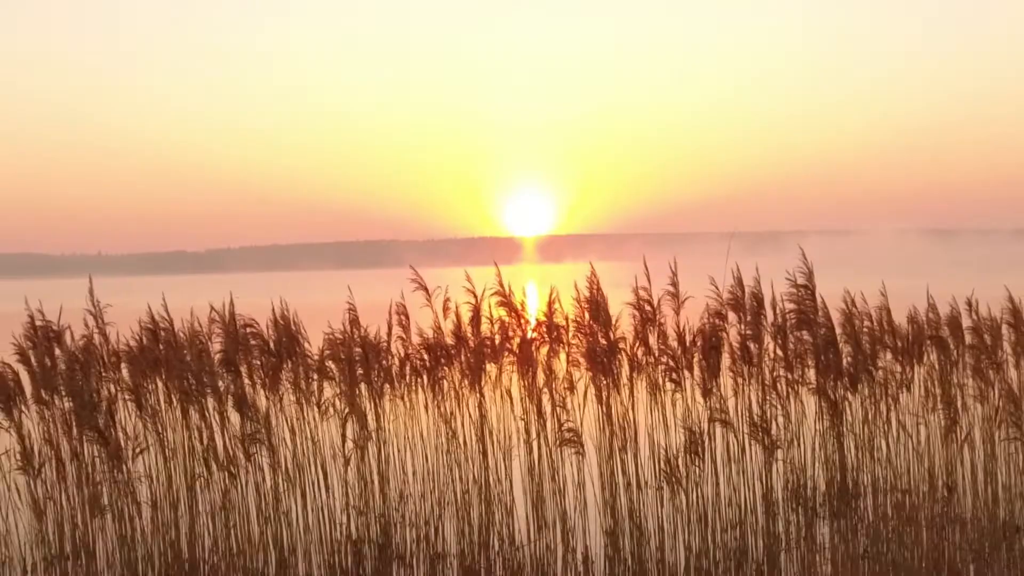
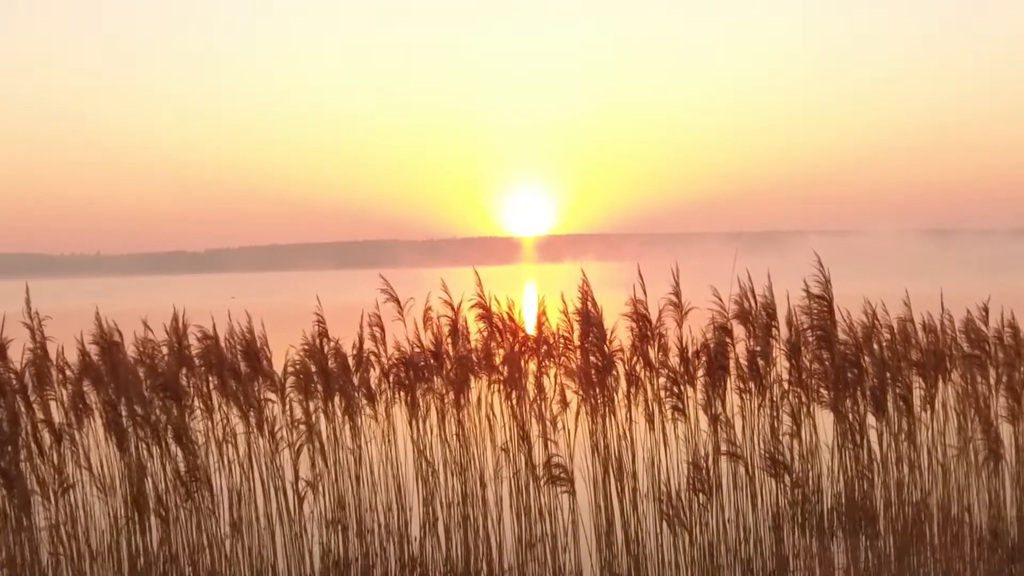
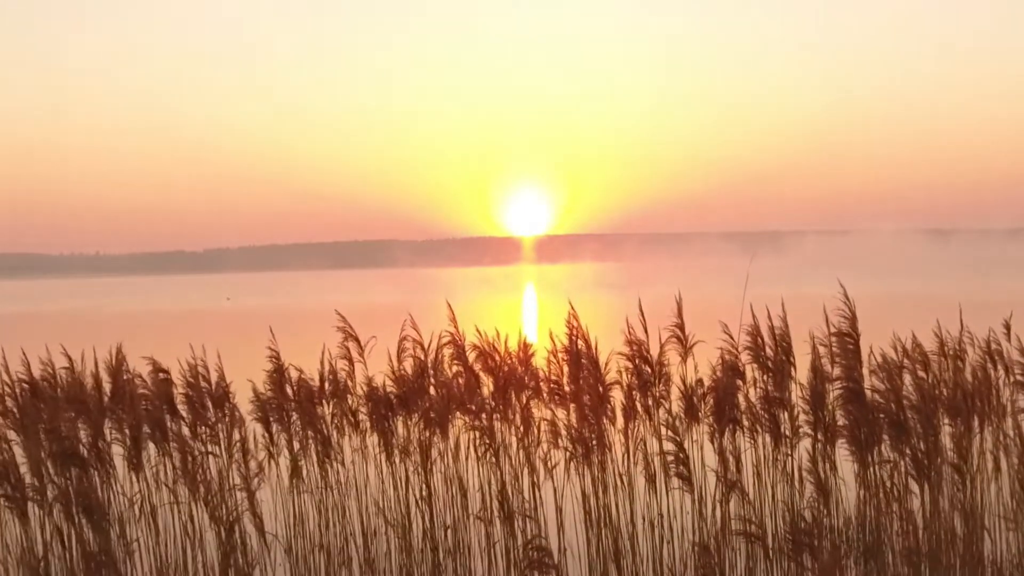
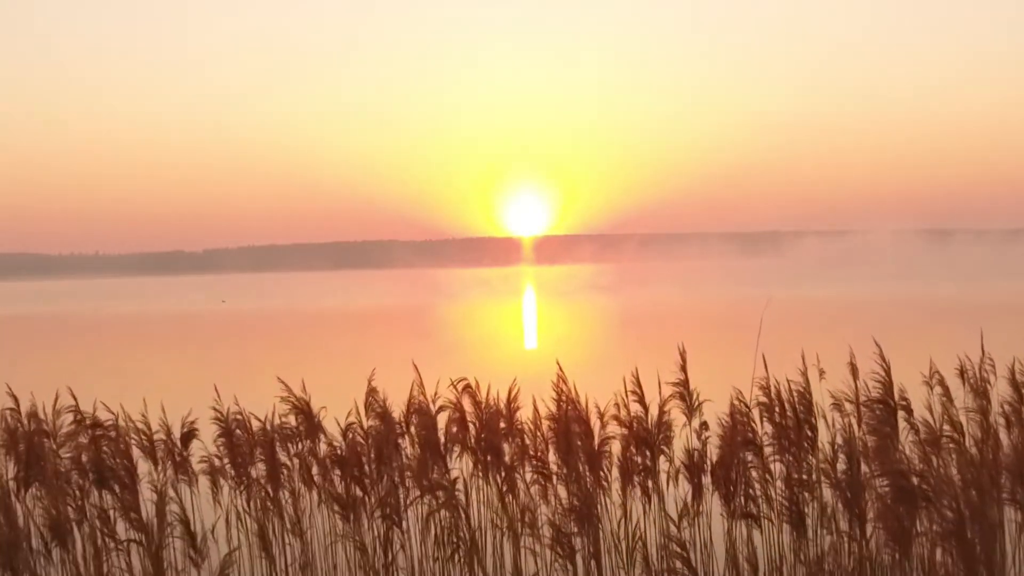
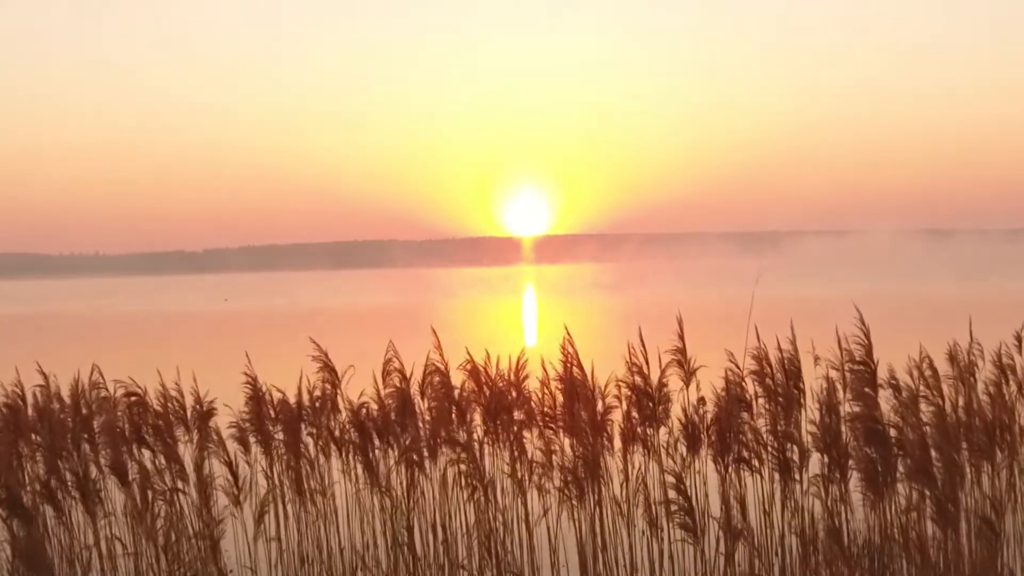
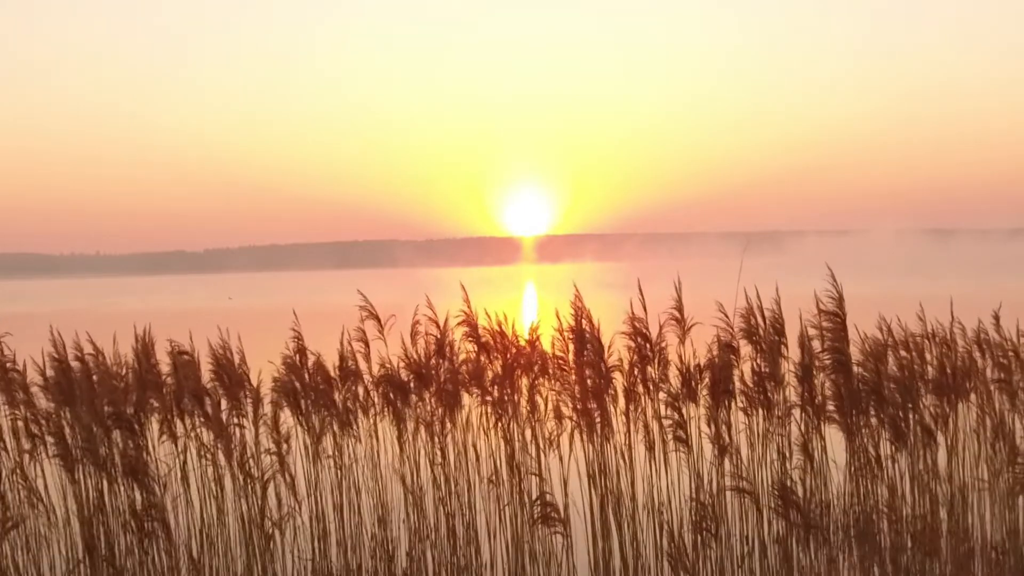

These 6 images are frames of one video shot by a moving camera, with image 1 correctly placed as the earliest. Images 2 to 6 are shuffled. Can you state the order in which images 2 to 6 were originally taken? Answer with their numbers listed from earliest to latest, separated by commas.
2, 6, 3, 5, 4
